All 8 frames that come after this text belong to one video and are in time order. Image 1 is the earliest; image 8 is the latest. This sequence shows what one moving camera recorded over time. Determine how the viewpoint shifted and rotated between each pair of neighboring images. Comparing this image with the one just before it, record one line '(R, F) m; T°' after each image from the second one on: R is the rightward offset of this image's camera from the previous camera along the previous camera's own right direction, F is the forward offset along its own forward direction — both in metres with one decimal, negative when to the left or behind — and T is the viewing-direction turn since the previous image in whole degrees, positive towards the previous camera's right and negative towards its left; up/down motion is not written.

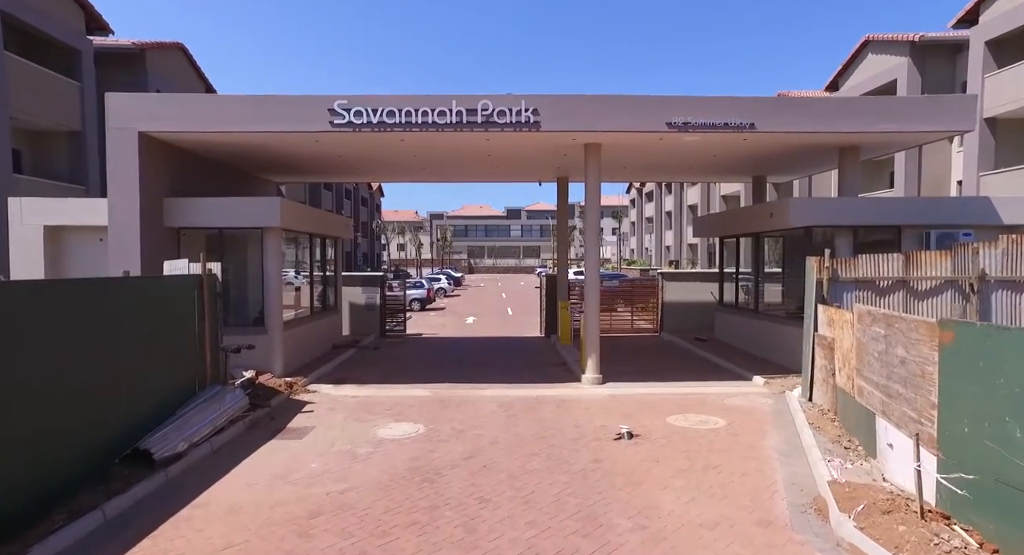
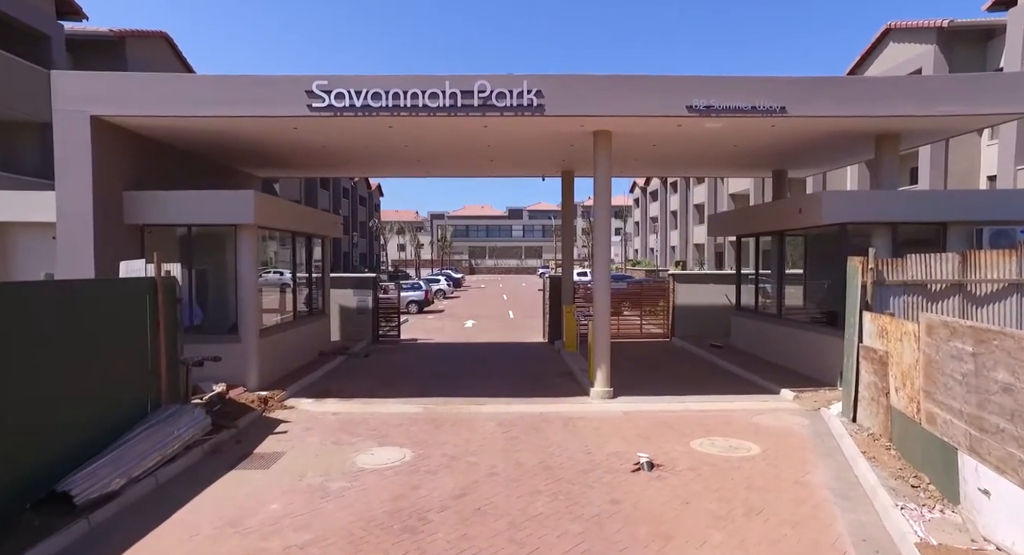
(0.0, +1.2) m; 0°
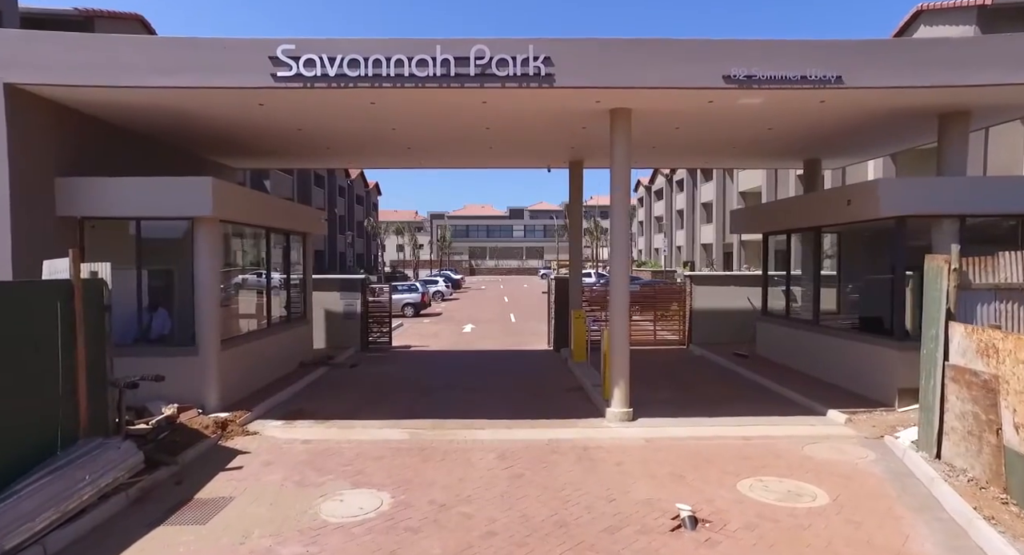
(0.0, +1.5) m; 0°
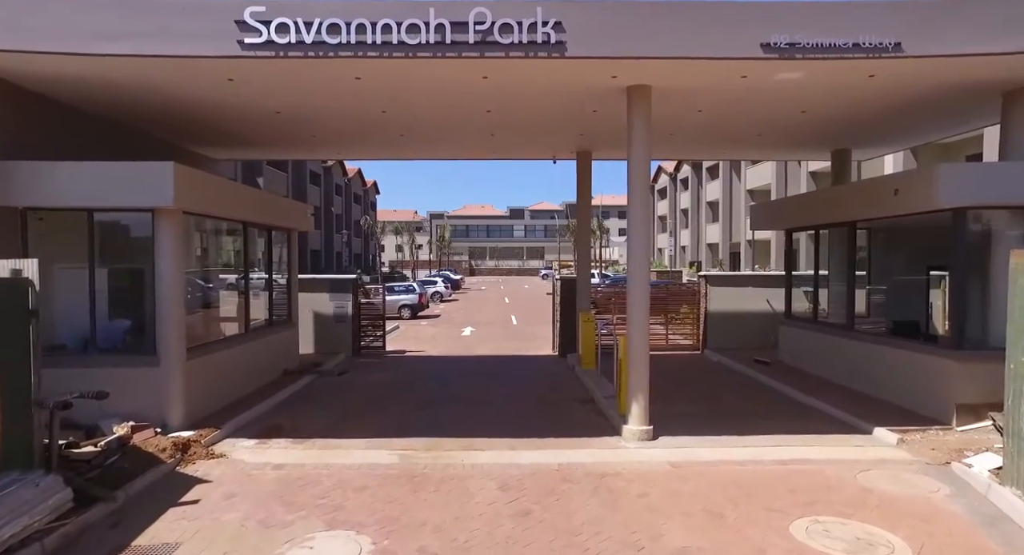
(-0.1, +1.1) m; 0°
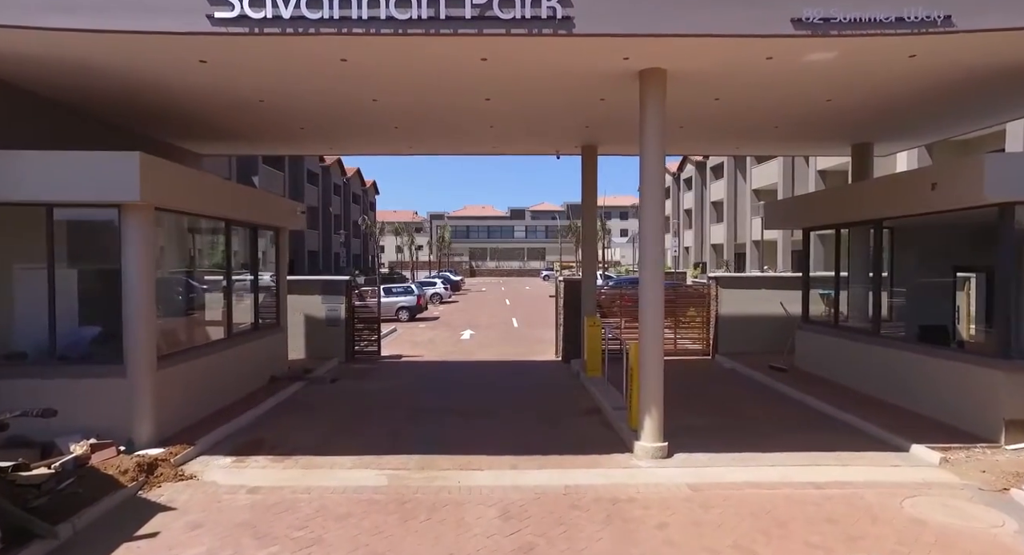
(0.0, +0.7) m; 0°
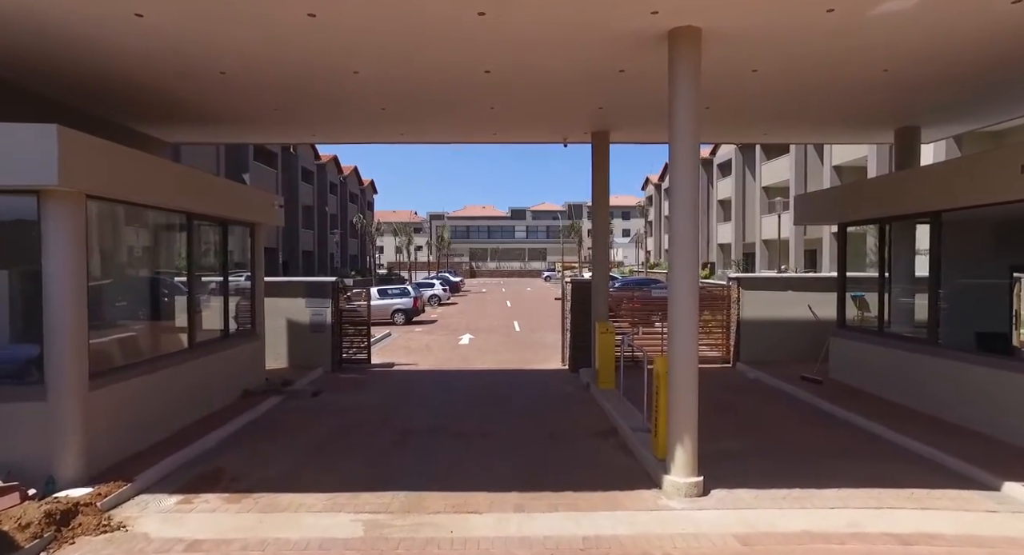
(0.0, +1.3) m; 0°
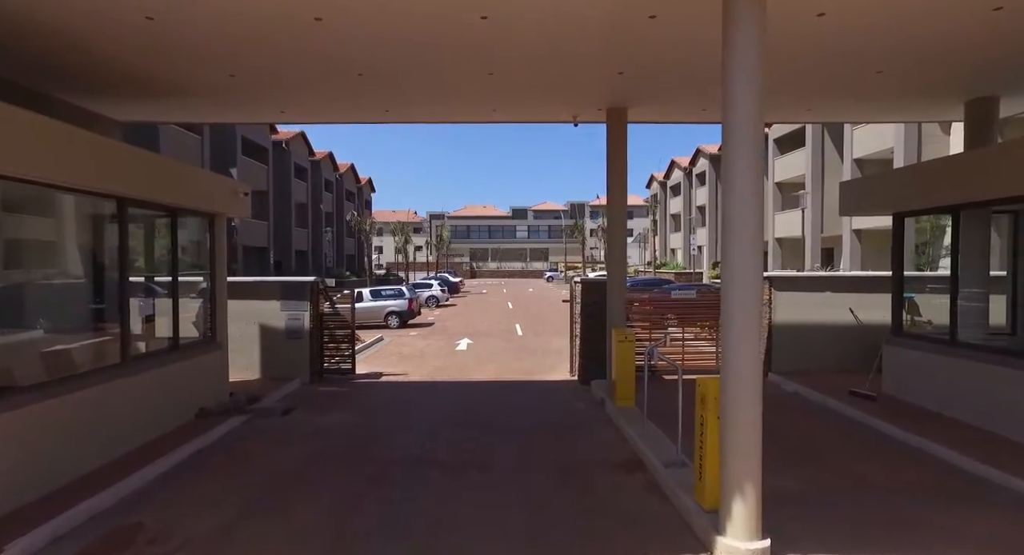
(0.0, +1.6) m; 0°
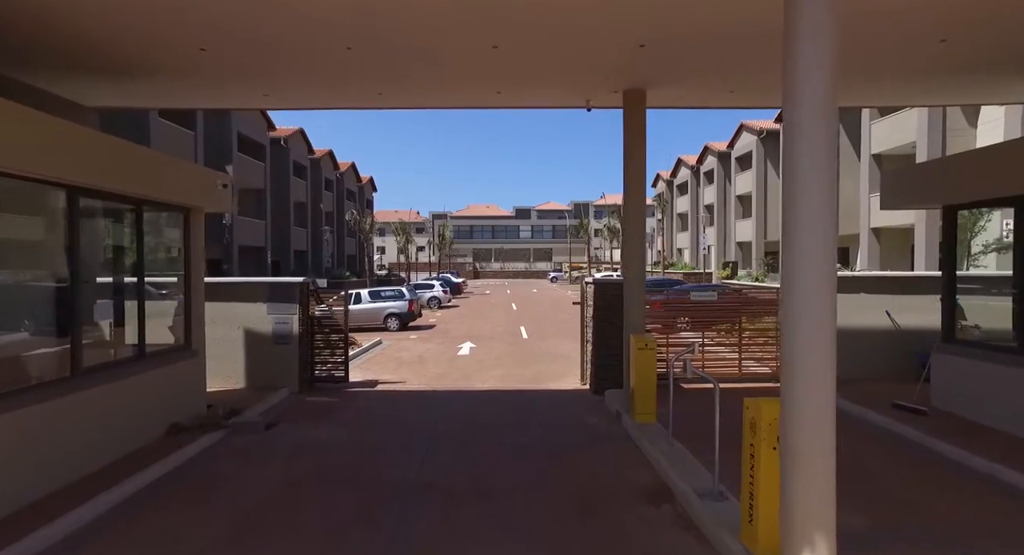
(-0.1, +1.0) m; 0°
